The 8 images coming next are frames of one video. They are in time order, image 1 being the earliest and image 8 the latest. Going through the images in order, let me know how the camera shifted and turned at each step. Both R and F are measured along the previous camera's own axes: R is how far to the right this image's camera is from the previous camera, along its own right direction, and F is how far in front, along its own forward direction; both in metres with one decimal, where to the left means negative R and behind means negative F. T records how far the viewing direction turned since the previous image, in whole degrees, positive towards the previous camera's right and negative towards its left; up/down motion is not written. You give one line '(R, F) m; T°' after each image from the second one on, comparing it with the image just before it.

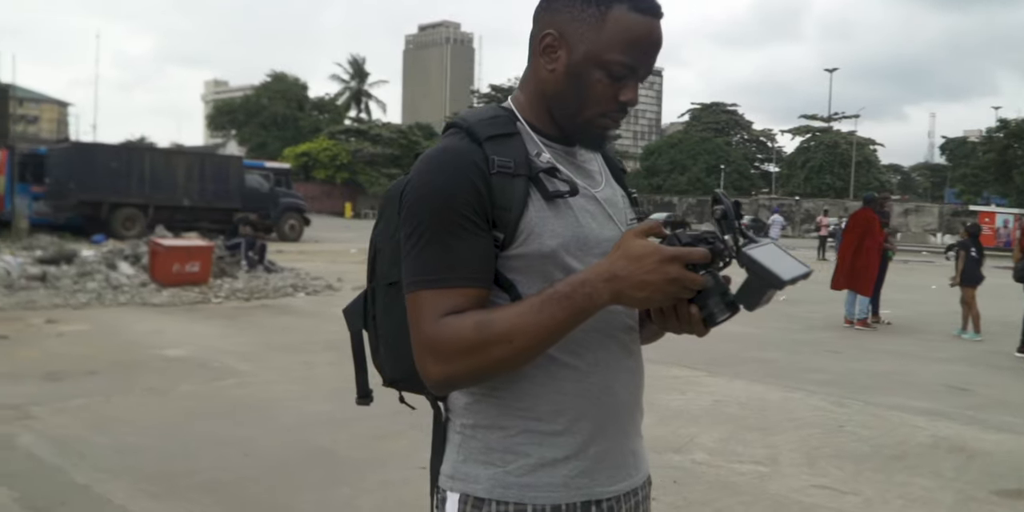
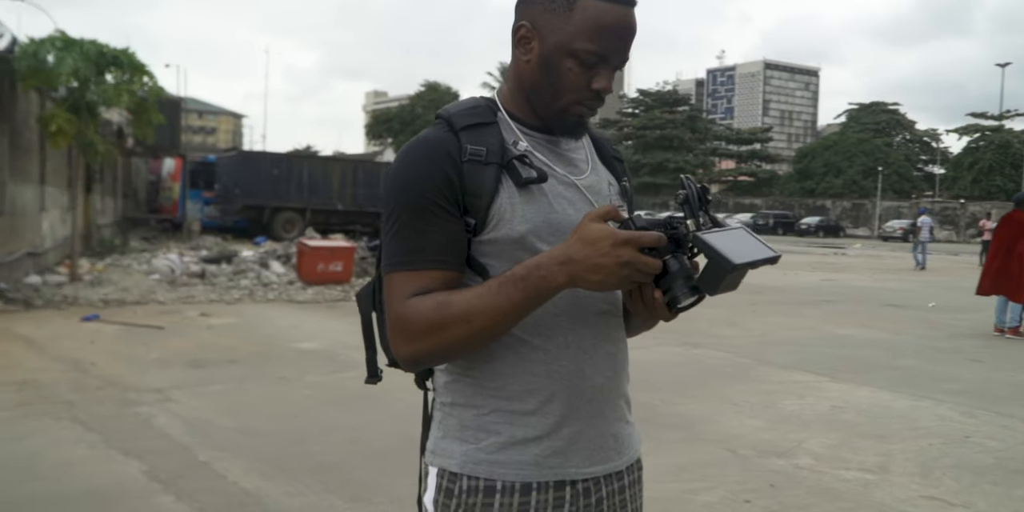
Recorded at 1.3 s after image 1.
(+0.4, -0.1) m; -10°
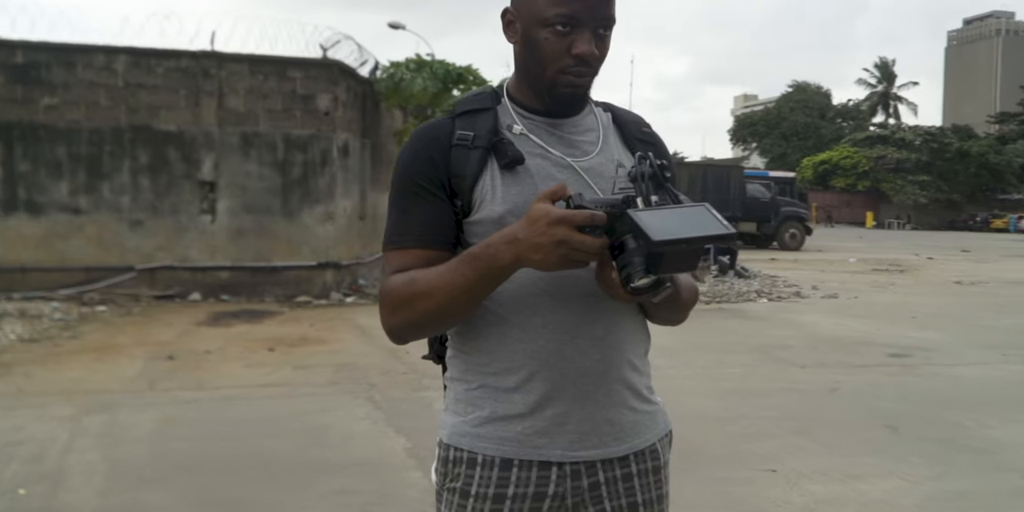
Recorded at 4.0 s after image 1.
(+0.9, +0.2) m; -24°
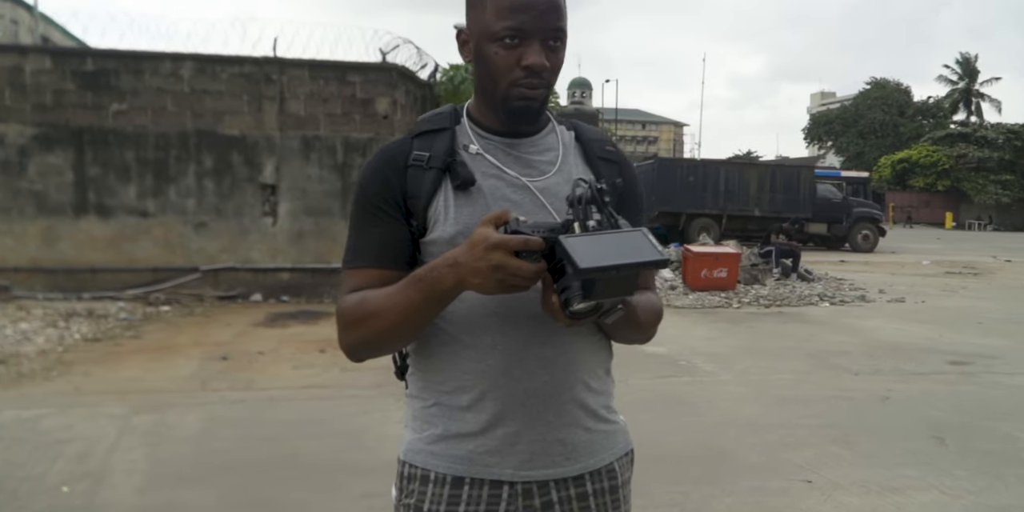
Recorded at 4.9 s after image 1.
(+0.3, 0.0) m; -5°
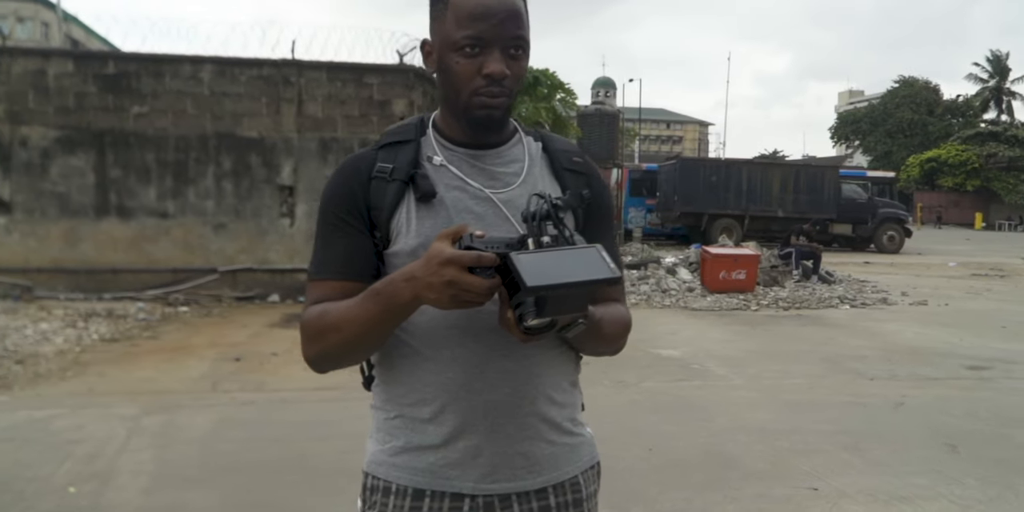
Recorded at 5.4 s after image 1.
(+0.1, 0.0) m; -2°
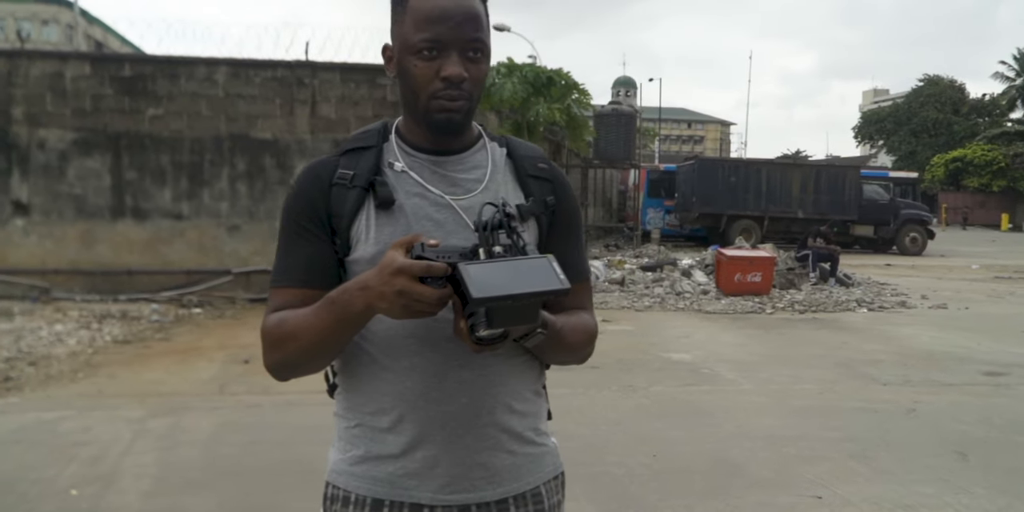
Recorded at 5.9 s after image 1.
(+0.1, 0.0) m; -2°
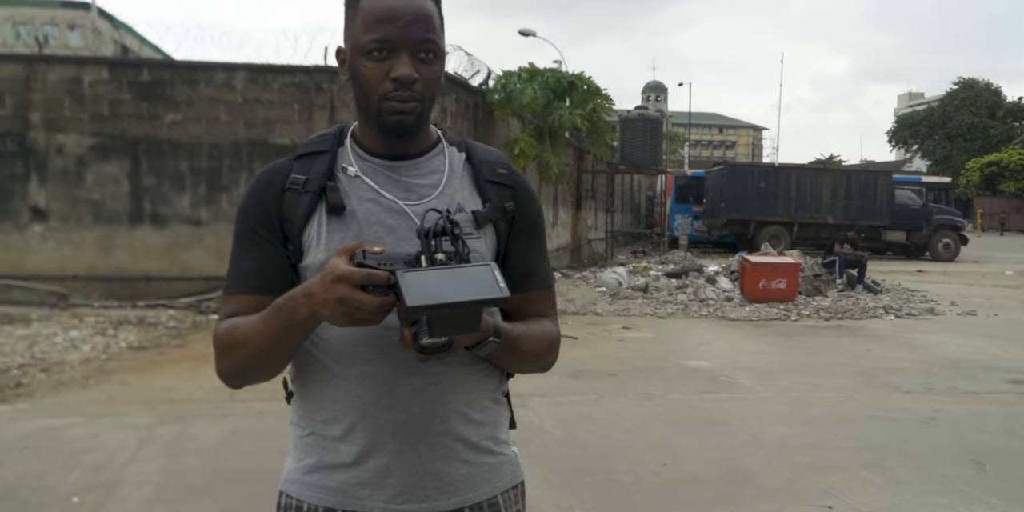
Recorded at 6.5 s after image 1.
(+0.2, +0.1) m; -2°
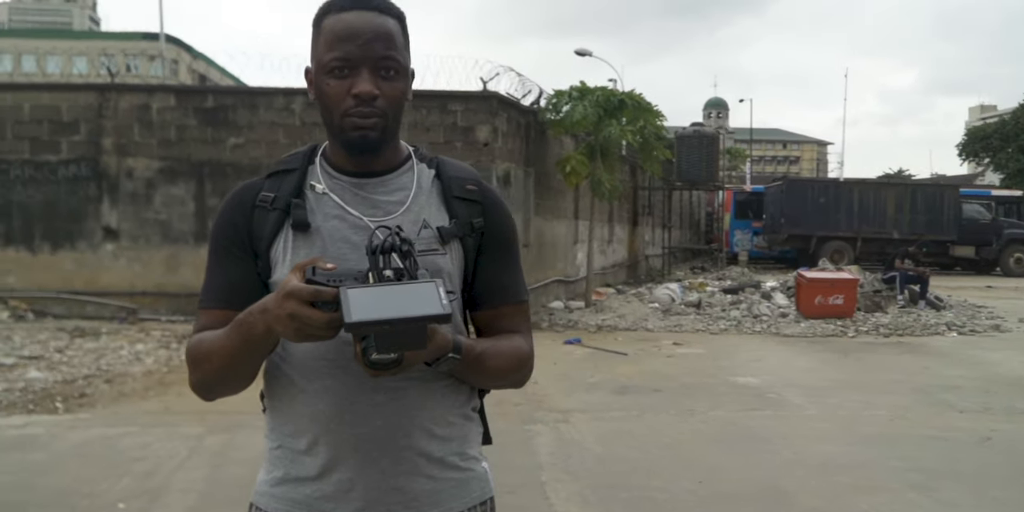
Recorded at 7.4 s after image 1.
(+0.2, 0.0) m; -4°
